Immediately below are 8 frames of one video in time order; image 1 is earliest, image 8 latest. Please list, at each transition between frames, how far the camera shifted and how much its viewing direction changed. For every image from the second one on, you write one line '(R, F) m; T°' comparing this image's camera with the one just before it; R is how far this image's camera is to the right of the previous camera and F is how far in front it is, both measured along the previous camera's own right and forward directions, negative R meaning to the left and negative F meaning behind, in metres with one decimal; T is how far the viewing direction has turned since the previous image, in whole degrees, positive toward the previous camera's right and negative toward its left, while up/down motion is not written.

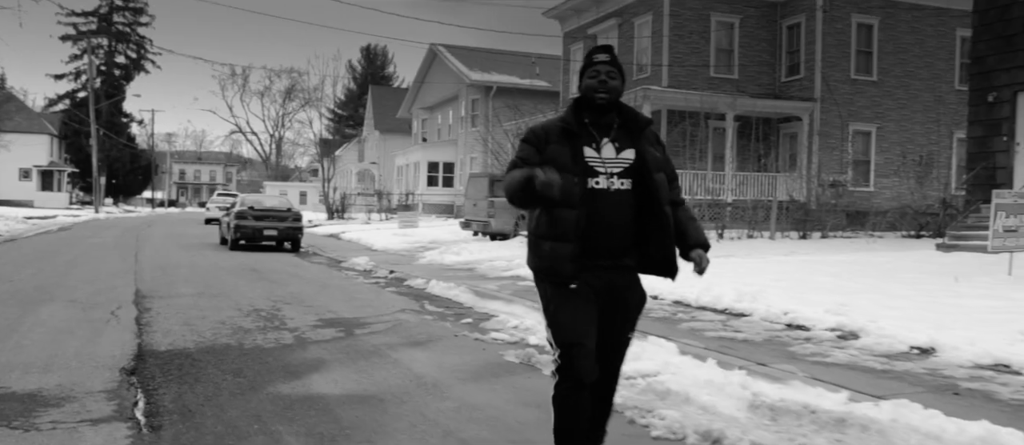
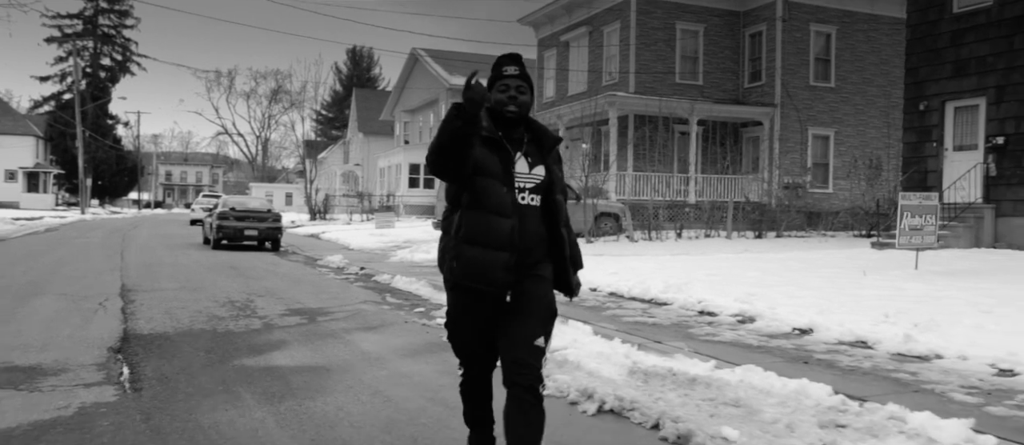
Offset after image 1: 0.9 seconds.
(+0.5, -1.0) m; +1°
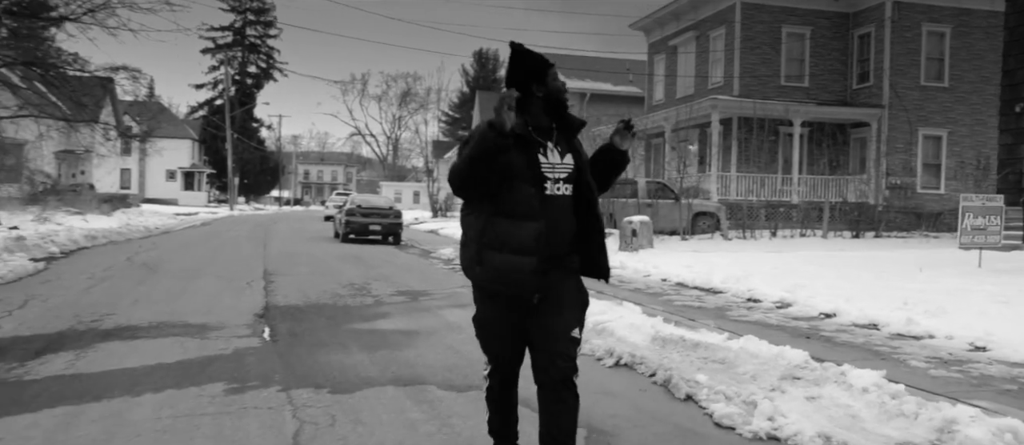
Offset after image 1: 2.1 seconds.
(+0.7, -1.4) m; -9°
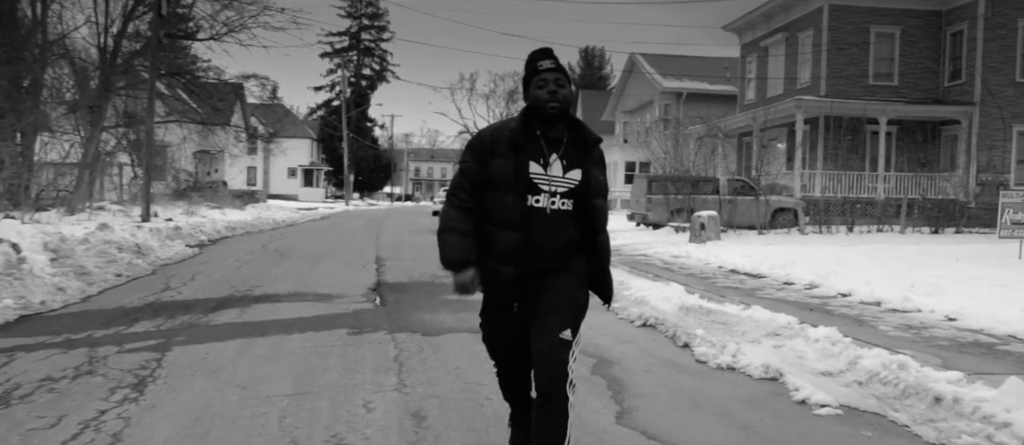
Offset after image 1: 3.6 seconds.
(+0.6, -1.8) m; -8°
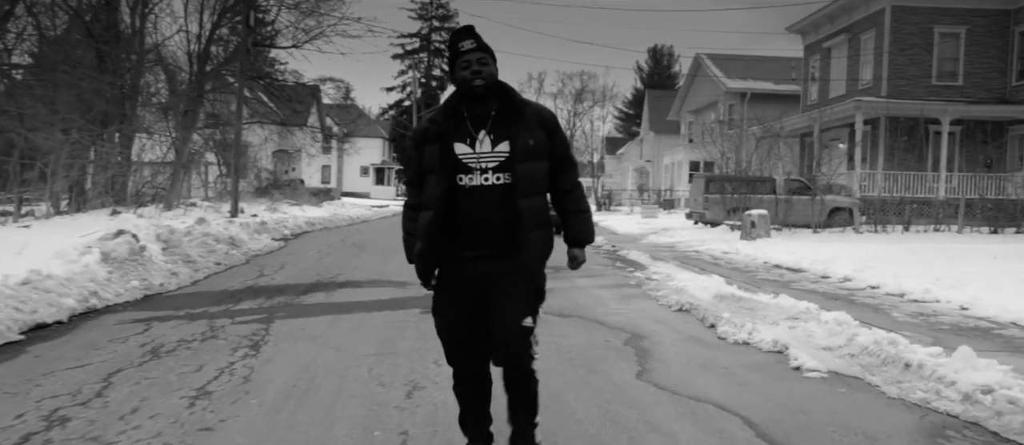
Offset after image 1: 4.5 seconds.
(+0.2, -1.1) m; -5°
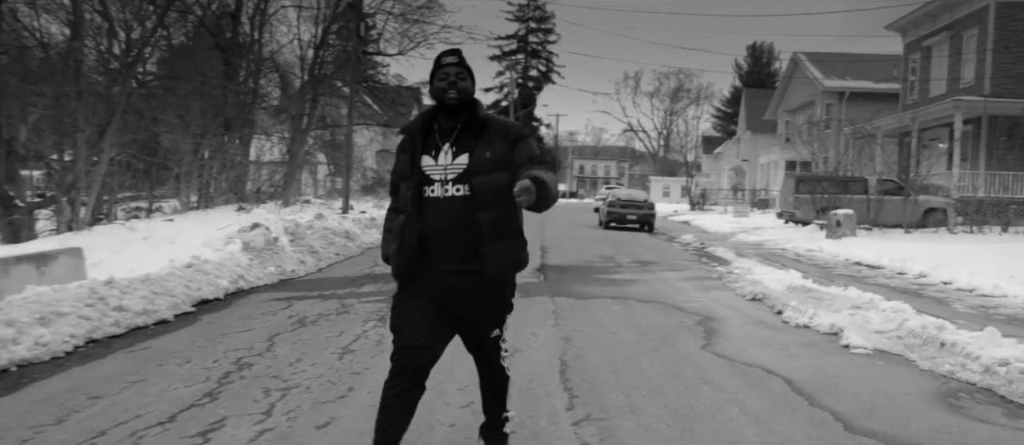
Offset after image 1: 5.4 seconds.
(+0.1, -1.1) m; -7°
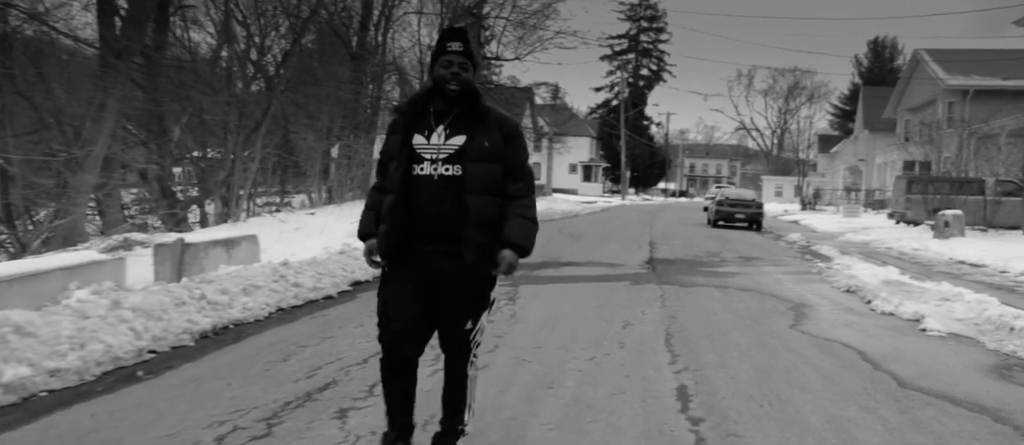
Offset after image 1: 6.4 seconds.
(-0.1, -1.3) m; -8°
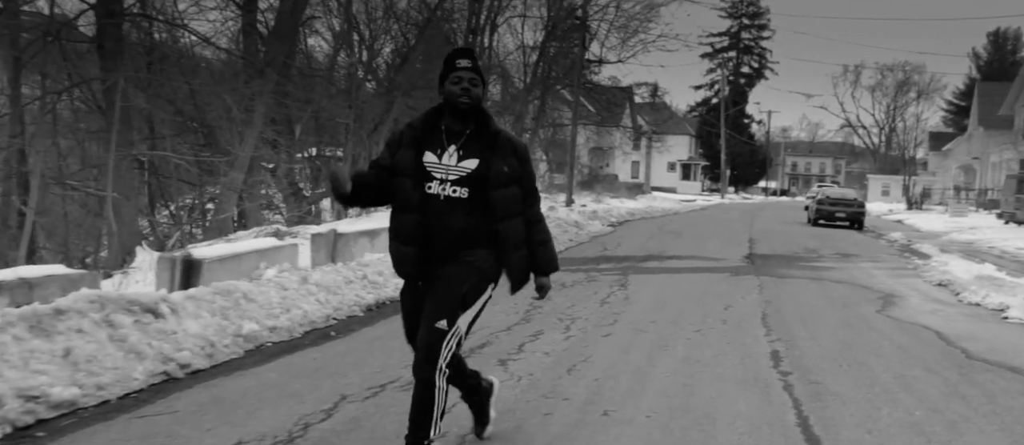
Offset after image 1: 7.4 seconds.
(-0.2, -1.2) m; -7°
